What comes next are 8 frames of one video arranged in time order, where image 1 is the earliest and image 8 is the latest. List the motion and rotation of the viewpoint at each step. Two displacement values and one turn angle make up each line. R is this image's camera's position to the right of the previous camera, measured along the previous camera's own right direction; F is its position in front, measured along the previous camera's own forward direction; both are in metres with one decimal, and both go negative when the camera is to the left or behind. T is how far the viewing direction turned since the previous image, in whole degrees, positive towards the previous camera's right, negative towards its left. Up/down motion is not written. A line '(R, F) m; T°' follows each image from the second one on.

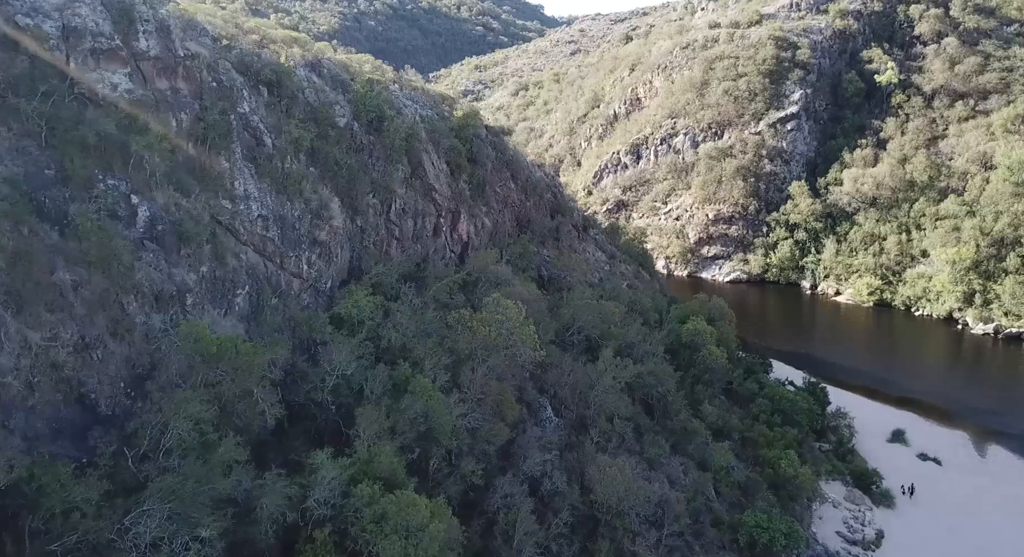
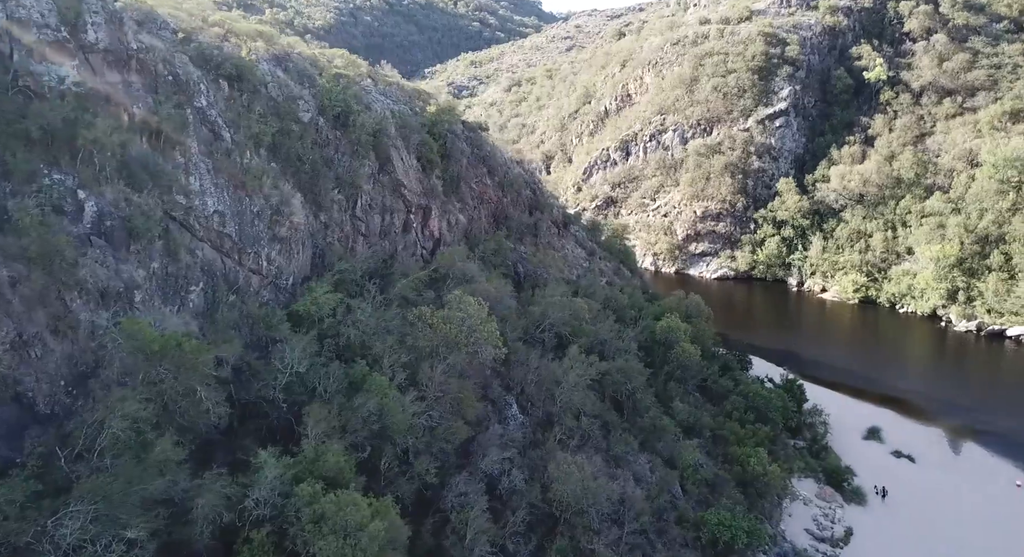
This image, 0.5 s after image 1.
(+1.2, +0.2) m; 0°
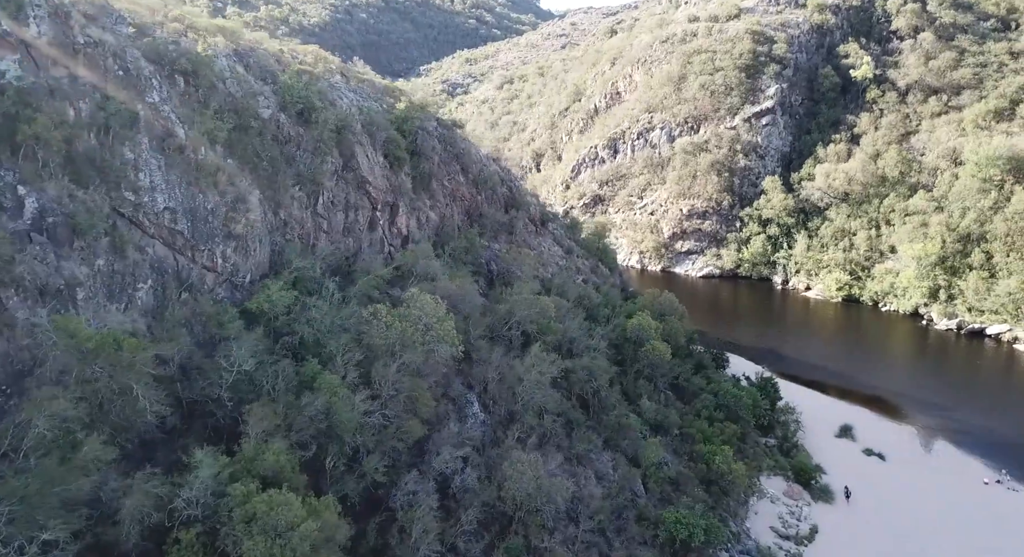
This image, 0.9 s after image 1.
(+1.3, +0.1) m; 0°
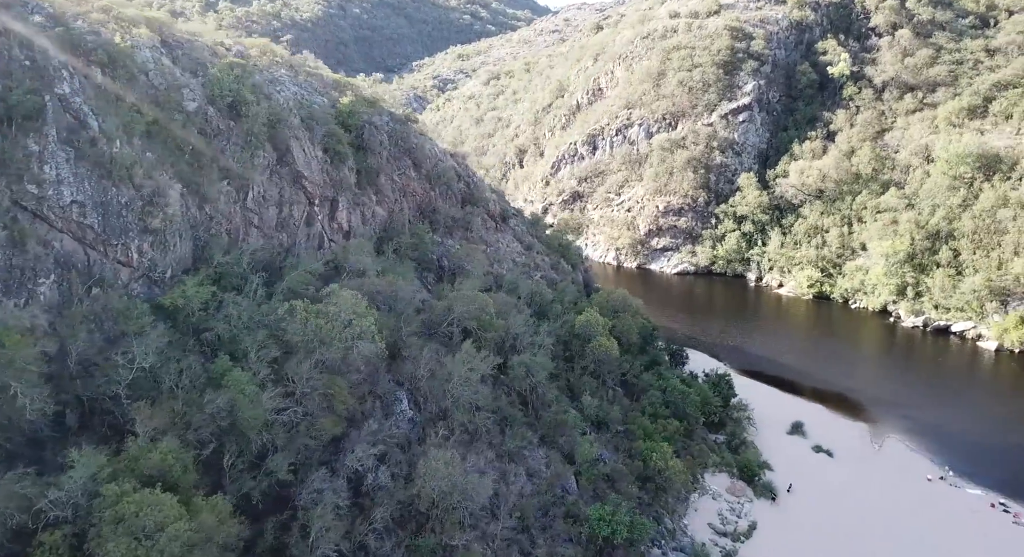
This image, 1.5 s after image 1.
(+2.5, +0.3) m; 0°
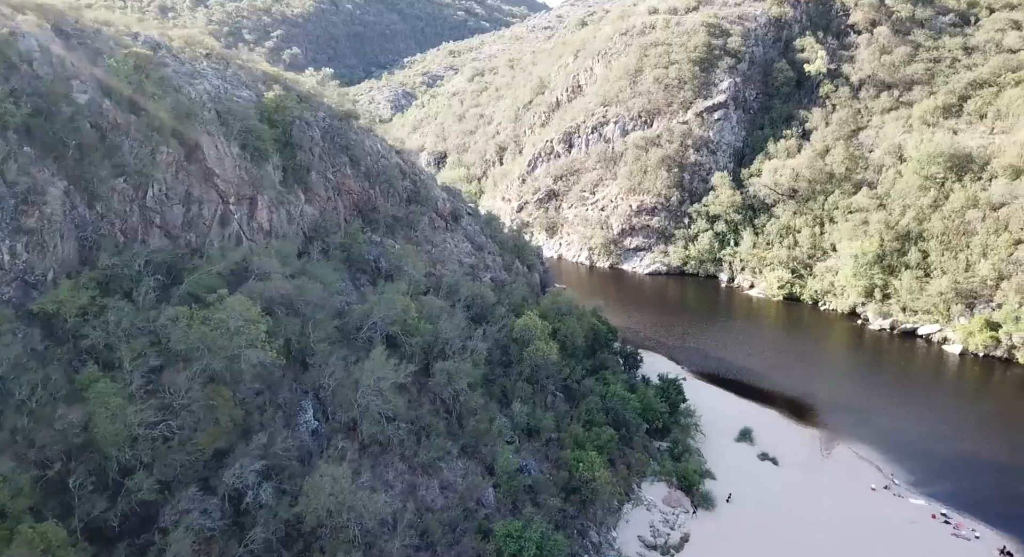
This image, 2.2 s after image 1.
(+3.0, +1.3) m; 0°
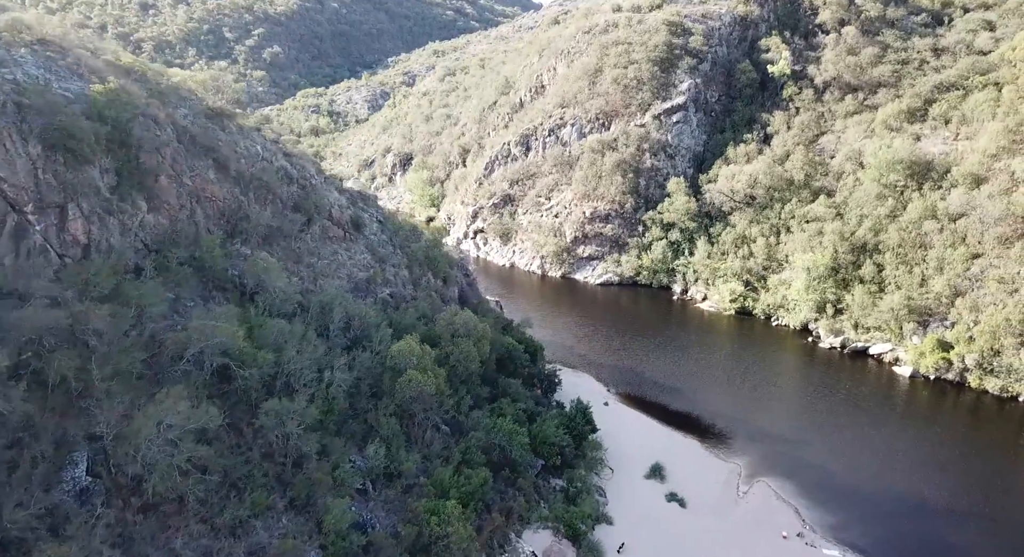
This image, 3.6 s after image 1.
(+5.4, +3.9) m; 0°
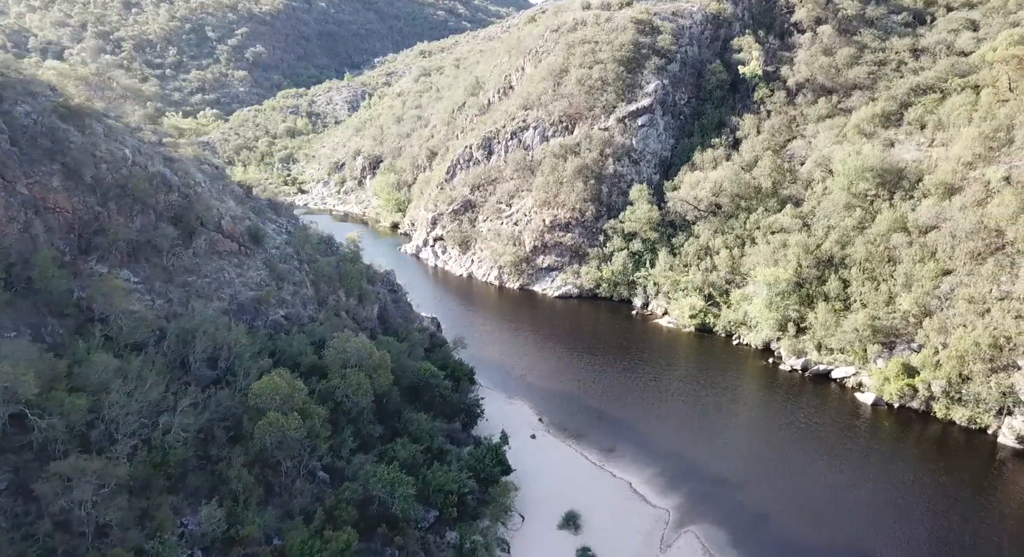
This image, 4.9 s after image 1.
(+4.5, +4.2) m; 0°
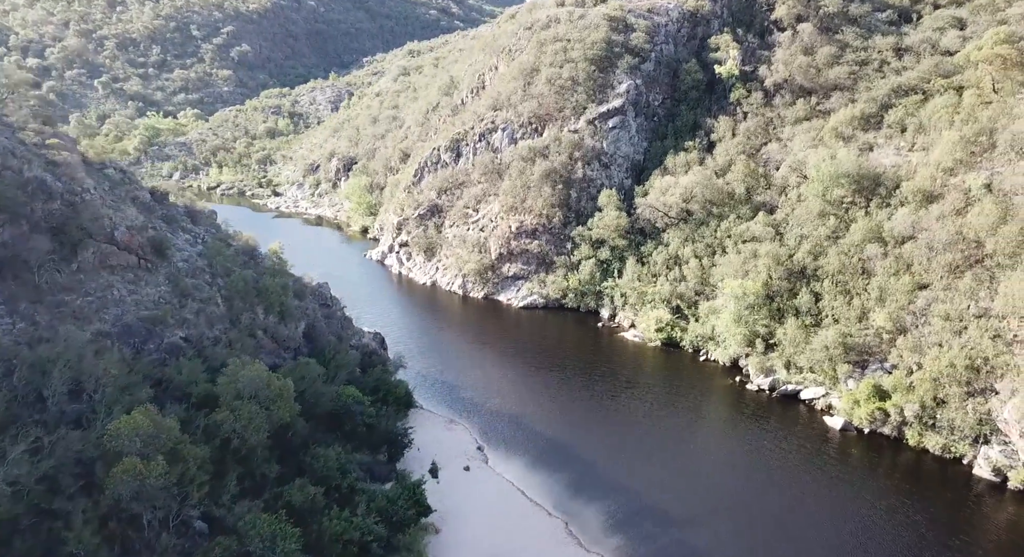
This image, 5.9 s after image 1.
(+3.4, +3.4) m; 0°
